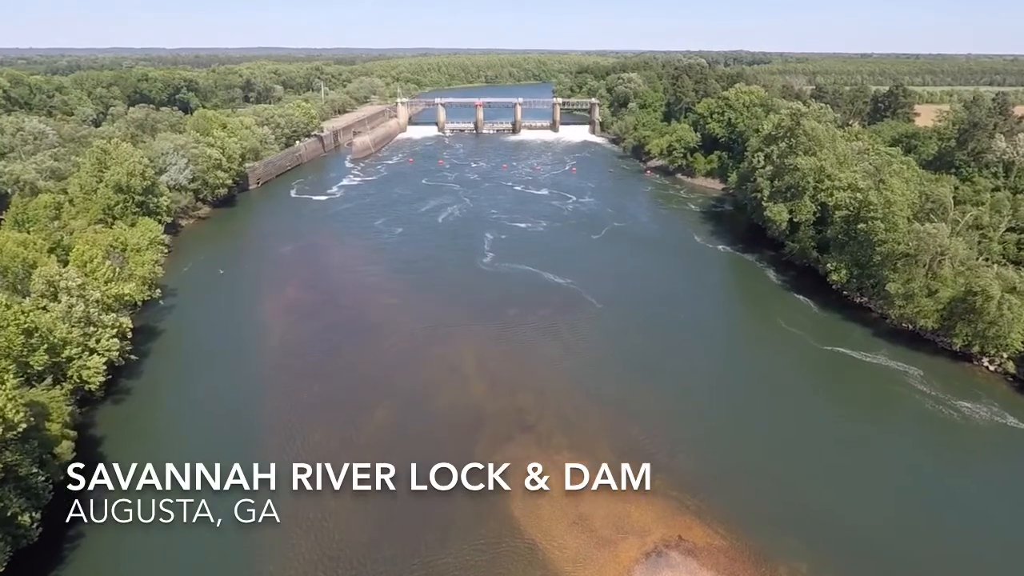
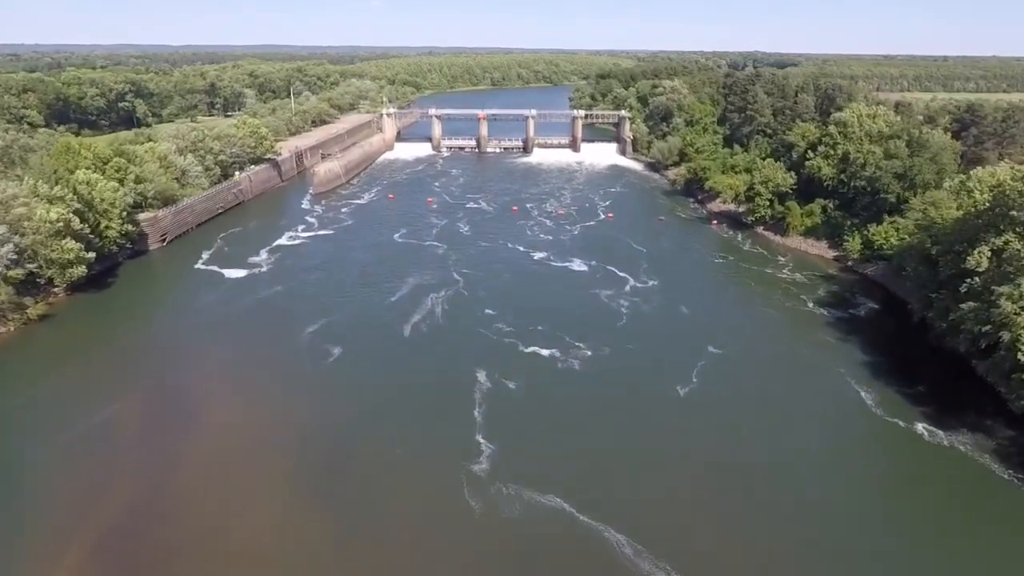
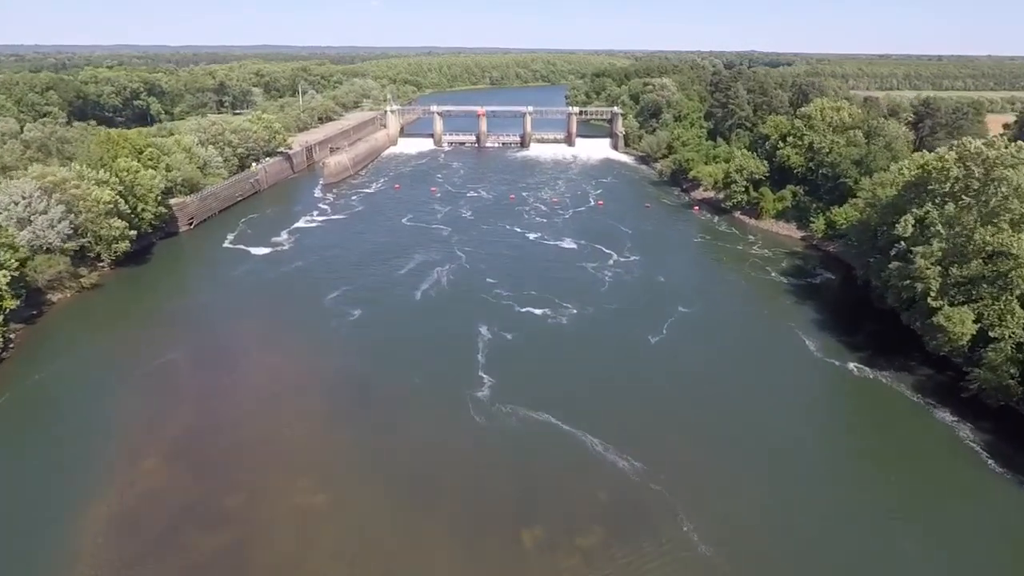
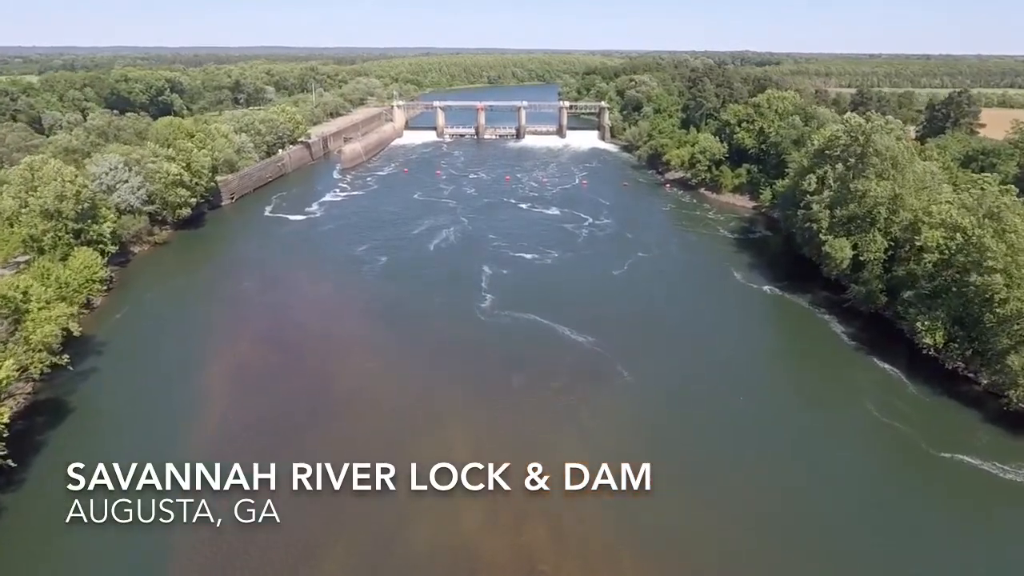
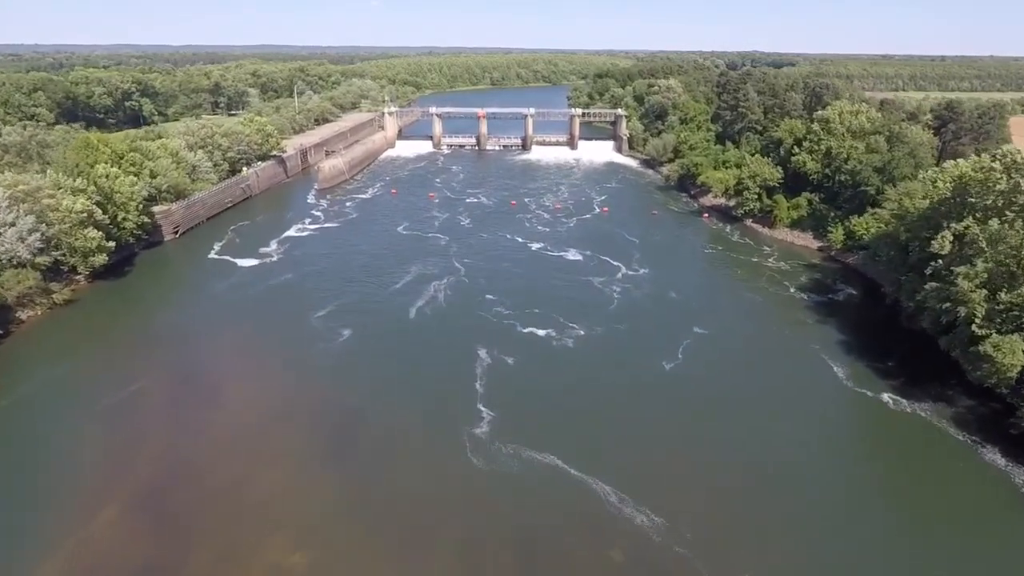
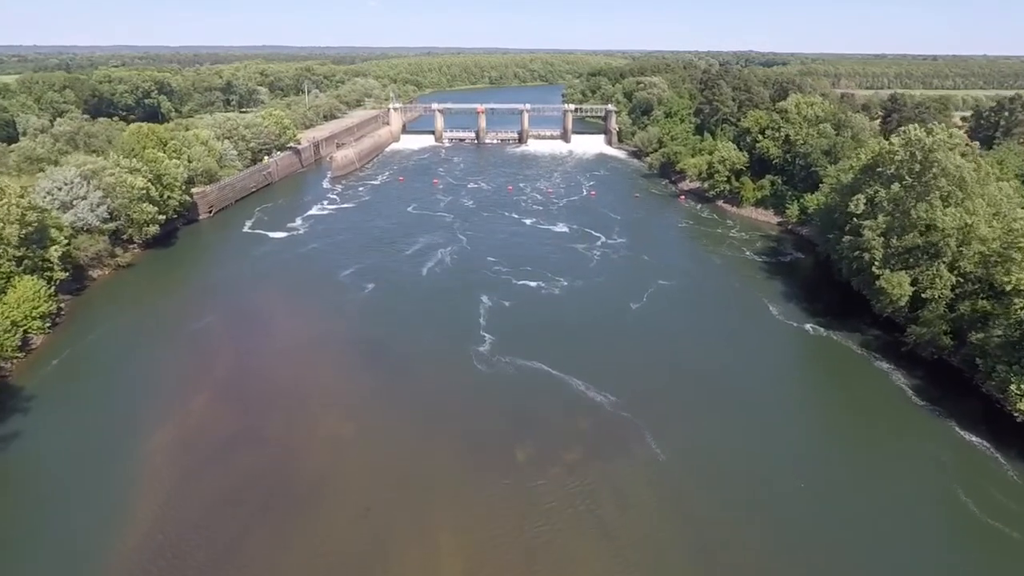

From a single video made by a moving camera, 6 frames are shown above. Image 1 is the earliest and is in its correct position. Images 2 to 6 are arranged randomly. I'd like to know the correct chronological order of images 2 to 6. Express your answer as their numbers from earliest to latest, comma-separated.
4, 6, 3, 5, 2
